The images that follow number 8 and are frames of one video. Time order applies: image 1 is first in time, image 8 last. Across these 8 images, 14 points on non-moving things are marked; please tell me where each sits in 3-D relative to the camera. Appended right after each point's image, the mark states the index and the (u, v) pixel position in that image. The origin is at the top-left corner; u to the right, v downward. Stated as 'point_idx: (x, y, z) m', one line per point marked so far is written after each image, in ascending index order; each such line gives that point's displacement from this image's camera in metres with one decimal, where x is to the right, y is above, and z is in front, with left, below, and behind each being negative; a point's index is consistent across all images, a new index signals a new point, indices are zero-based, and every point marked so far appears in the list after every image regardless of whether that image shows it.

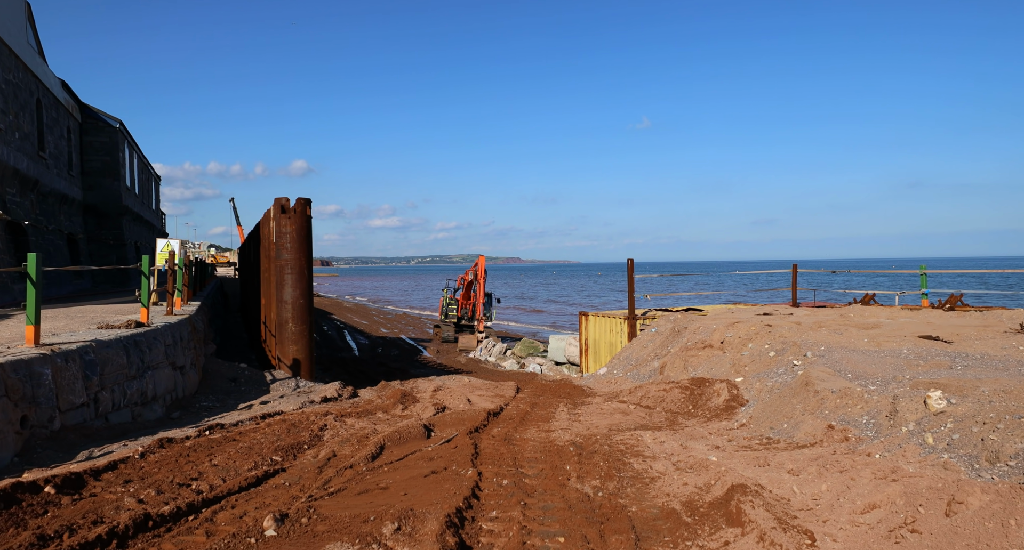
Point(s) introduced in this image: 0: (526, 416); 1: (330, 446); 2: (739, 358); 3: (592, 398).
0: (+0.2, -1.7, +8.1) m
1: (-1.7, -1.6, +6.2) m
2: (+3.2, -1.2, +9.6) m
3: (+1.1, -1.8, +9.5) m
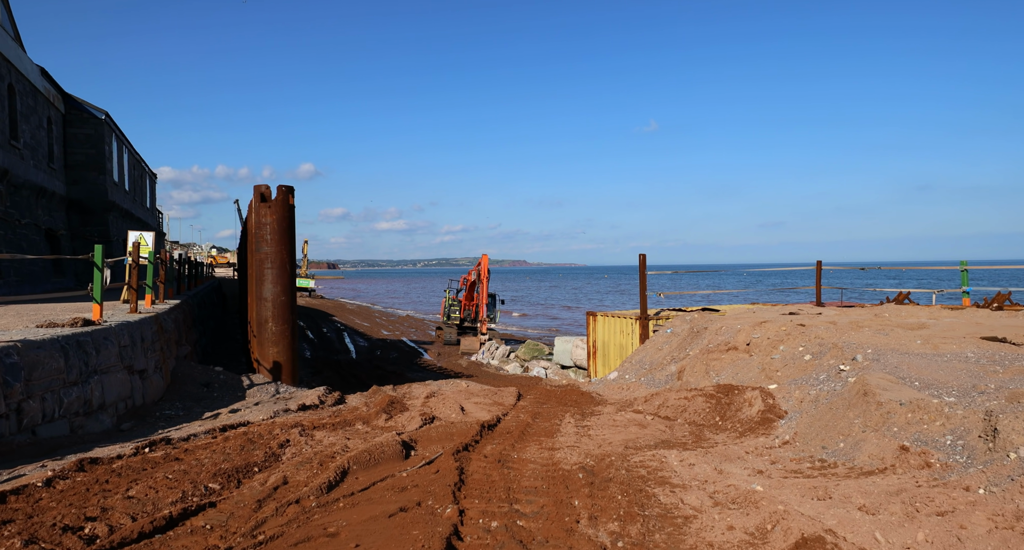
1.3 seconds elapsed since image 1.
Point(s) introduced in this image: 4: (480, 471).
0: (+0.1, -1.6, +6.9) m
1: (-1.7, -1.5, +5.1) m
2: (+3.2, -1.1, +8.4) m
3: (+1.1, -1.7, +8.4) m
4: (-0.2, -1.4, +4.9) m
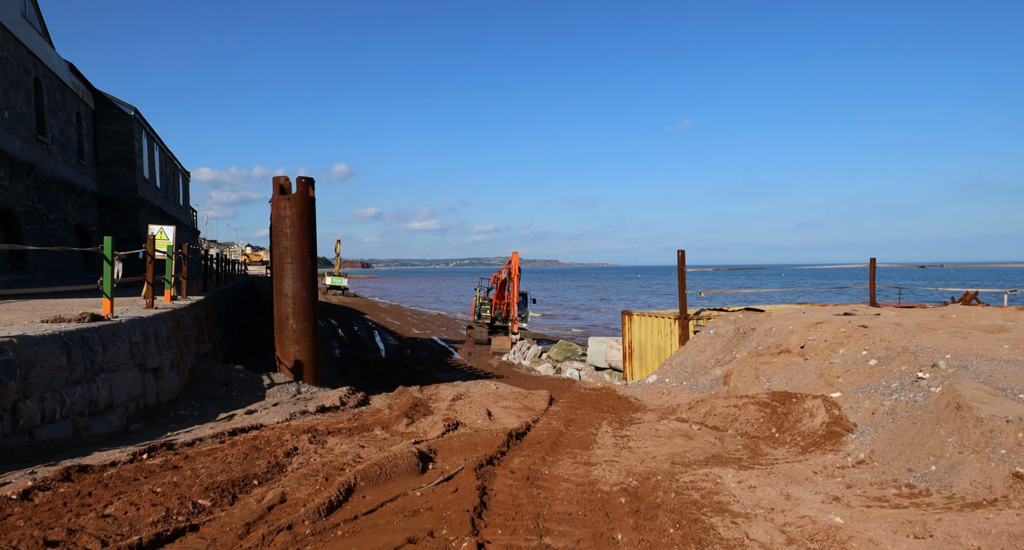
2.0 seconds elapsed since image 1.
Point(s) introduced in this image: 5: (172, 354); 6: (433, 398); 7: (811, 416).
0: (+0.4, -1.5, +6.3) m
1: (-1.5, -1.4, +4.5) m
2: (+3.6, -1.0, +7.6) m
3: (+1.5, -1.6, +7.6) m
4: (0.0, -1.4, +4.3) m
5: (-4.8, -1.1, +9.6) m
6: (-1.3, -2.0, +10.8) m
7: (+2.7, -1.3, +6.1) m
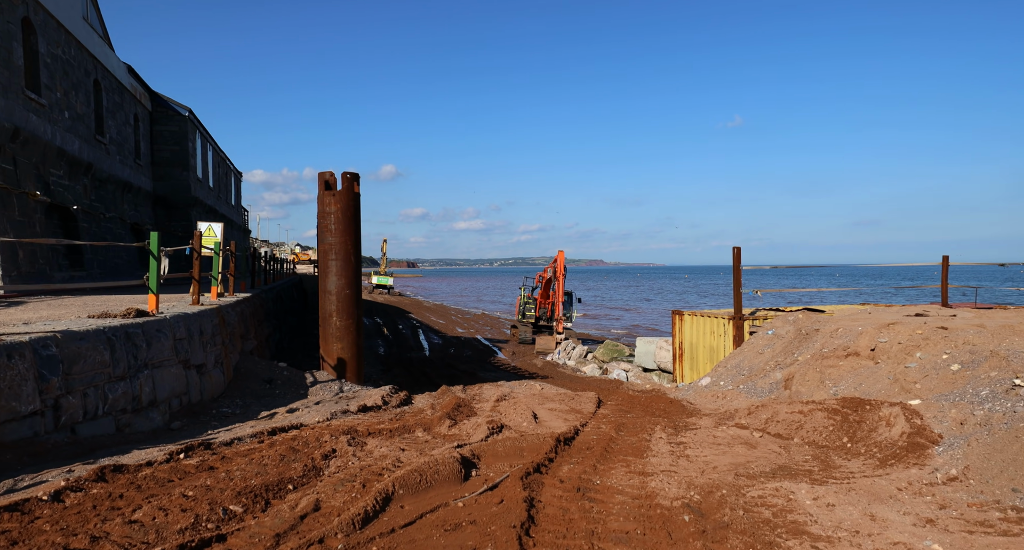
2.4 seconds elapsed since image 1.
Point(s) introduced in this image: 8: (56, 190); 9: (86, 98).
0: (+0.8, -1.5, +5.9) m
1: (-1.2, -1.4, +4.3) m
2: (+4.1, -1.0, +7.0) m
3: (+2.0, -1.6, +7.2) m
4: (+0.2, -1.3, +3.9) m
5: (-4.2, -1.1, +9.5) m
6: (-0.6, -2.0, +10.6) m
7: (+3.1, -1.2, +5.6) m
8: (-9.2, +1.7, +13.6) m
9: (-10.0, +4.2, +15.8) m
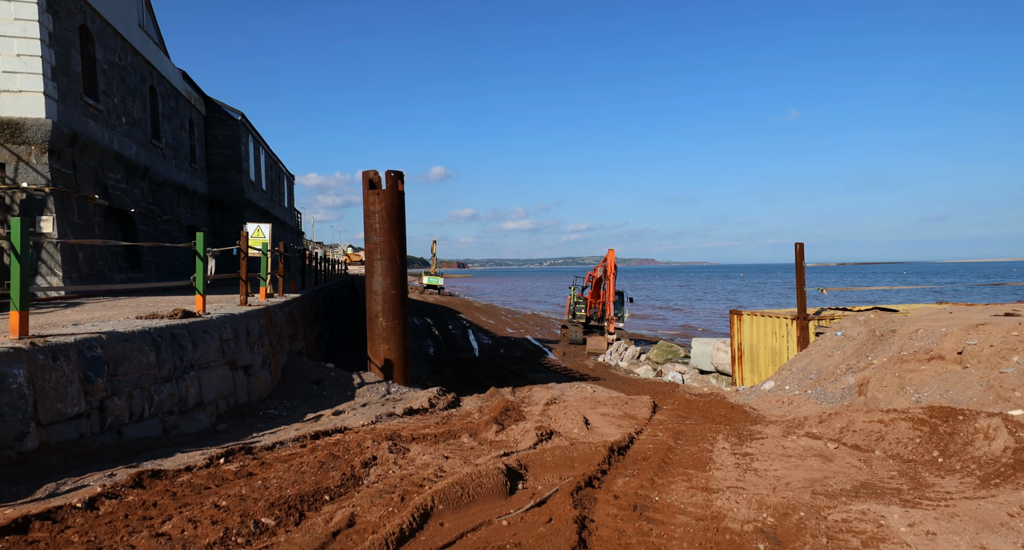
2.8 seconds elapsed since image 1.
0: (+1.3, -1.5, +5.5) m
1: (-0.9, -1.4, +4.0) m
2: (+4.6, -1.0, +6.3) m
3: (+2.5, -1.5, +6.7) m
4: (+0.5, -1.3, +3.6) m
5: (-3.5, -1.1, +9.5) m
6: (+0.2, -1.9, +10.2) m
7: (+3.5, -1.2, +5.0) m
8: (-8.2, +1.7, +13.9) m
9: (-8.8, +4.1, +16.1) m
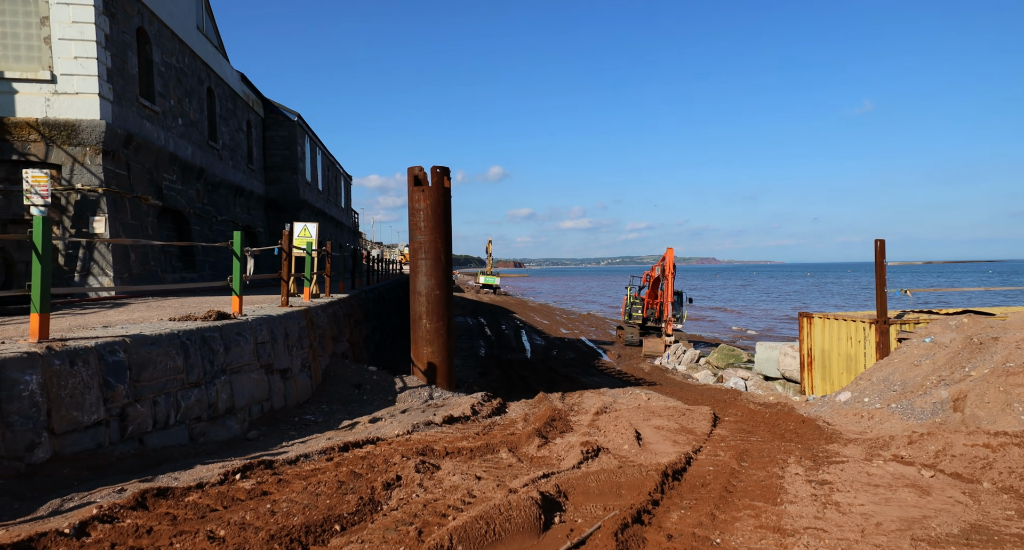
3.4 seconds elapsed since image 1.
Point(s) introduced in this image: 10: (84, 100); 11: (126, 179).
0: (+1.6, -1.5, +4.8) m
1: (-0.7, -1.4, +3.5) m
2: (+4.9, -1.0, +5.4) m
3: (+2.9, -1.5, +5.9) m
4: (+0.7, -1.3, +3.0) m
5: (-2.9, -1.1, +9.2) m
6: (+0.9, -1.9, +9.6) m
7: (+3.8, -1.2, +4.1) m
8: (-7.1, +1.7, +13.9) m
9: (-7.6, +4.1, +16.2) m
10: (-6.8, +2.9, +10.7) m
11: (-6.7, +1.7, +11.6) m
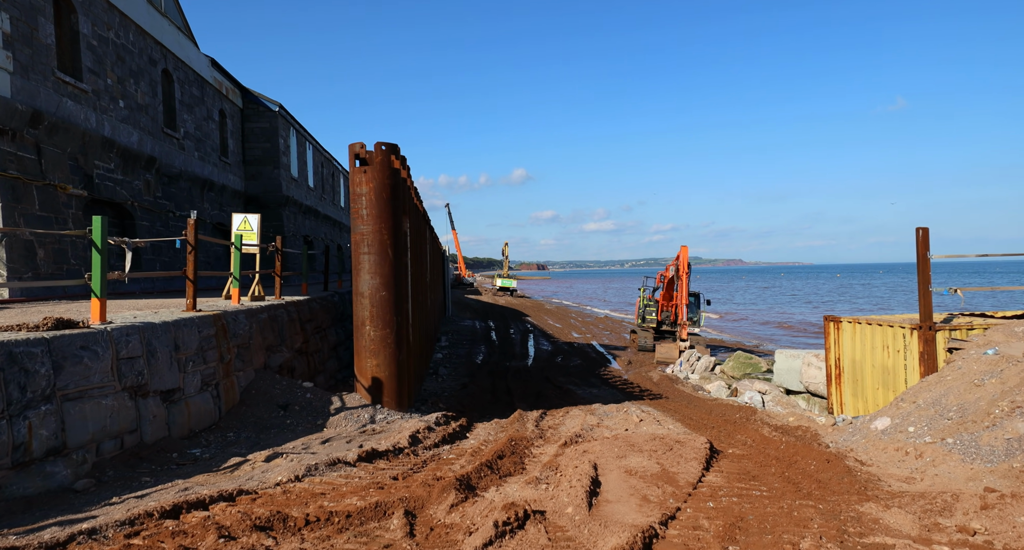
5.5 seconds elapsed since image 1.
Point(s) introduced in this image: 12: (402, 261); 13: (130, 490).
0: (+0.8, -1.4, +2.9) m
1: (-1.5, -1.3, +1.8) m
2: (+4.2, -0.9, +3.4) m
3: (+2.2, -1.5, +4.0) m
4: (-0.1, -1.3, +1.2) m
5: (-3.4, -1.1, +7.5) m
6: (+0.4, -1.9, +7.8) m
7: (+3.0, -1.1, +2.2) m
8: (-7.5, +1.7, +12.4) m
9: (-7.9, +4.1, +14.8) m
10: (-7.3, +2.9, +9.2) m
11: (-7.2, +1.7, +10.1) m
12: (-1.5, +0.2, +9.0) m
13: (-2.9, -1.6, +5.2) m
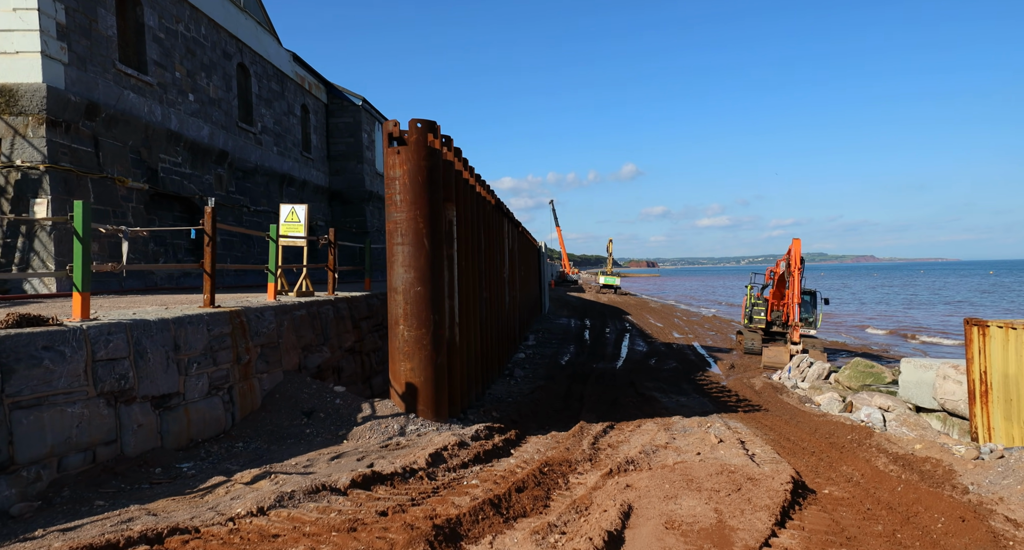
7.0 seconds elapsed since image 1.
0: (+0.5, -1.4, +1.7) m
1: (-2.0, -1.3, +0.9) m
2: (+3.9, -0.8, +1.6) m
3: (+2.0, -1.4, +2.5) m
4: (-0.8, -1.2, +0.1) m
5: (-3.0, -1.0, +6.8) m
6: (+0.8, -1.8, +6.5) m
7: (+2.5, -1.1, +0.6) m
8: (-6.3, +1.8, +12.4) m
9: (-6.3, +4.2, +14.7) m
10: (-6.6, +2.9, +9.1) m
11: (-6.3, +1.8, +10.0) m
12: (-0.8, +0.3, +8.0) m
13: (-2.9, -1.6, +4.5) m
